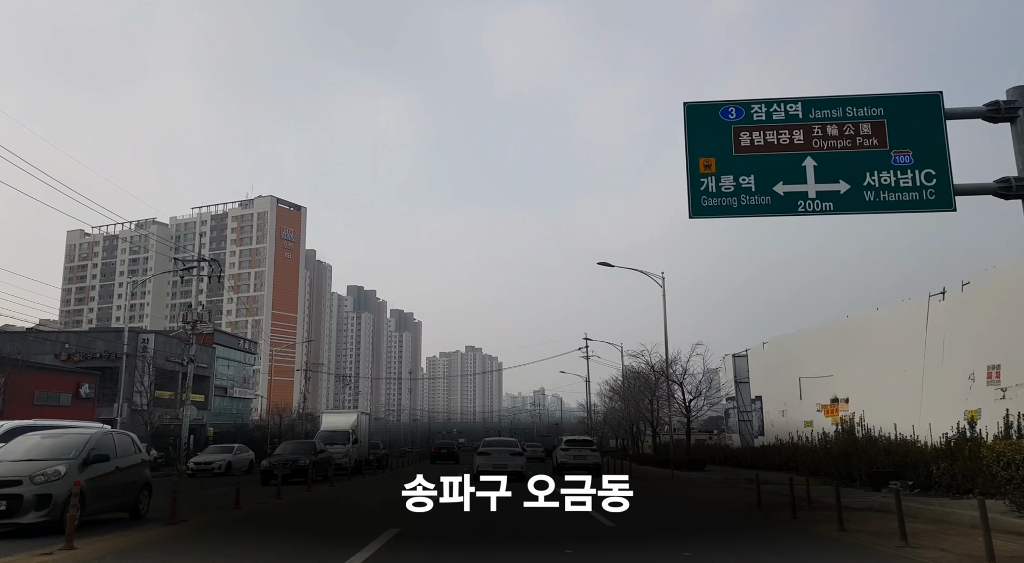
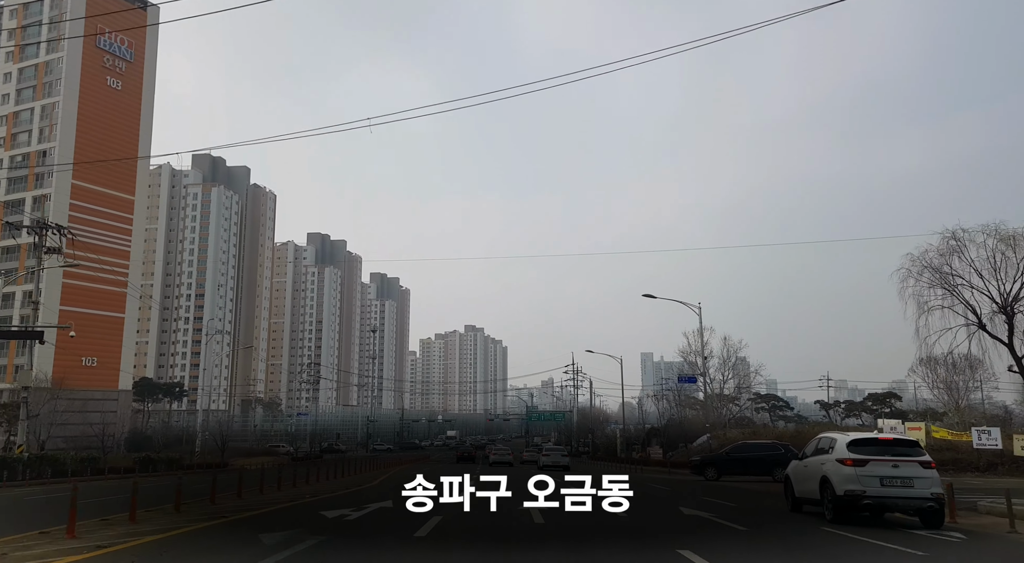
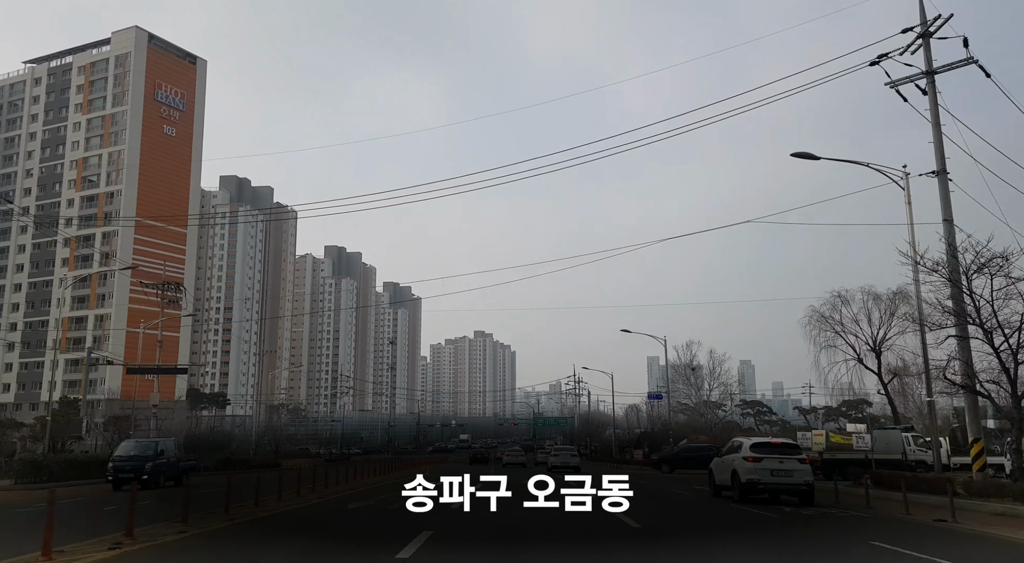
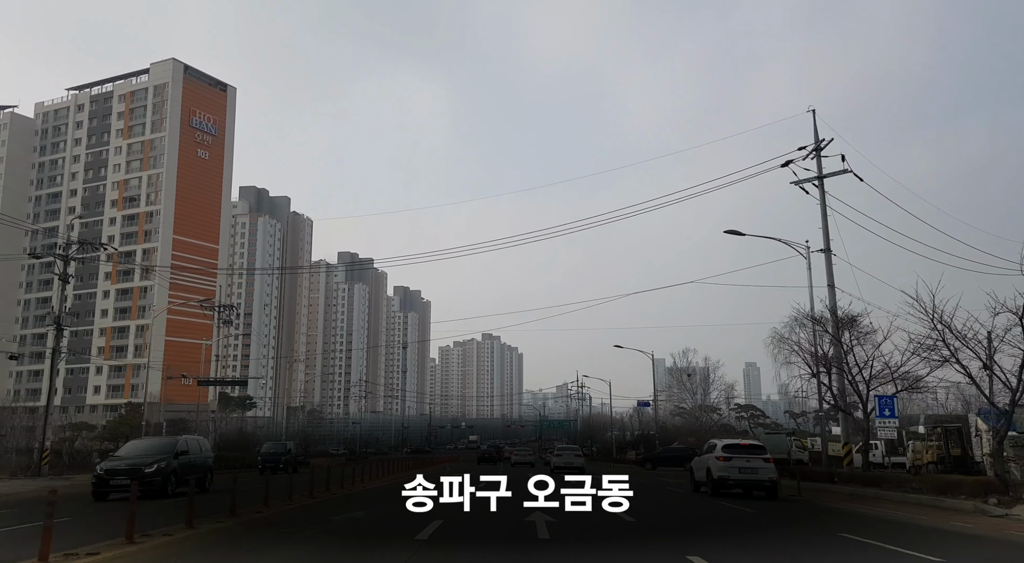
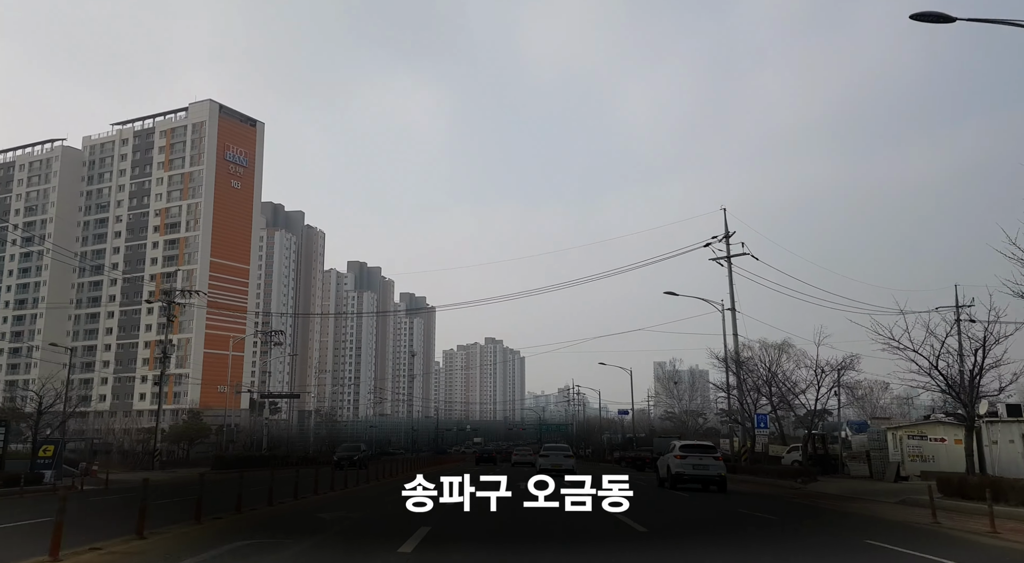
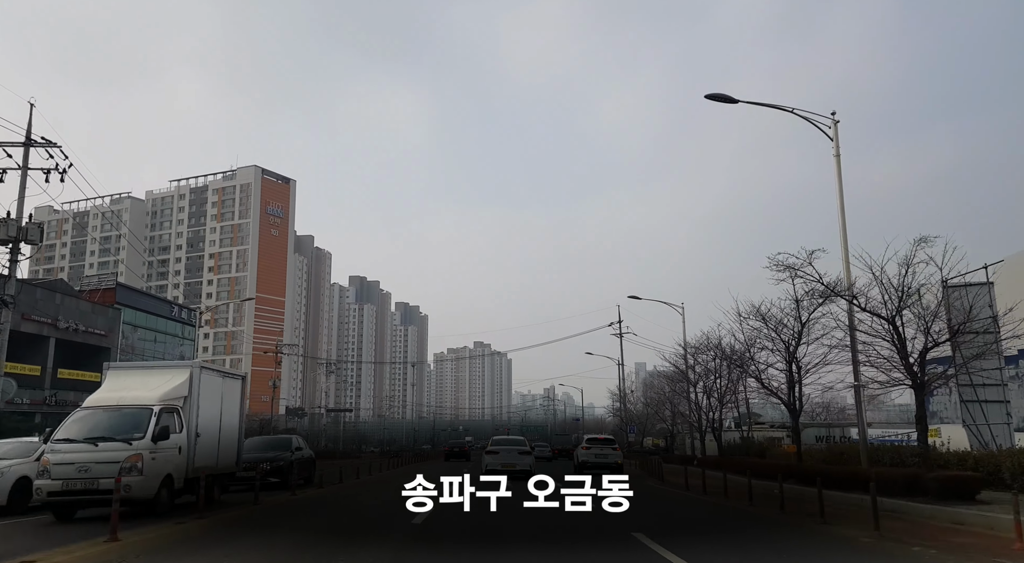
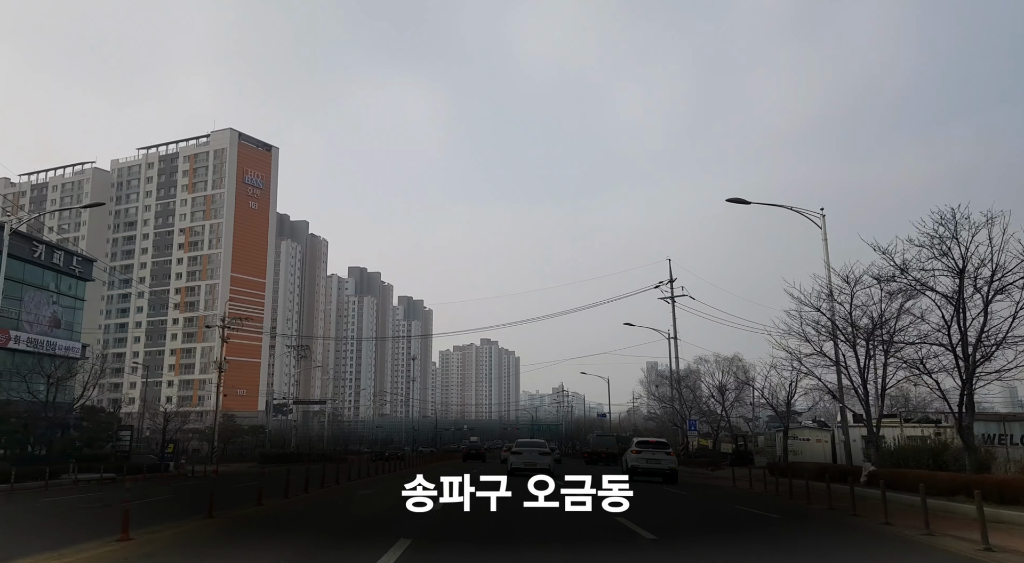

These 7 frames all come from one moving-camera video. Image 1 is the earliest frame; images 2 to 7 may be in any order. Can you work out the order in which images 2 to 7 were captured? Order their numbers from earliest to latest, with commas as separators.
6, 7, 5, 4, 3, 2
